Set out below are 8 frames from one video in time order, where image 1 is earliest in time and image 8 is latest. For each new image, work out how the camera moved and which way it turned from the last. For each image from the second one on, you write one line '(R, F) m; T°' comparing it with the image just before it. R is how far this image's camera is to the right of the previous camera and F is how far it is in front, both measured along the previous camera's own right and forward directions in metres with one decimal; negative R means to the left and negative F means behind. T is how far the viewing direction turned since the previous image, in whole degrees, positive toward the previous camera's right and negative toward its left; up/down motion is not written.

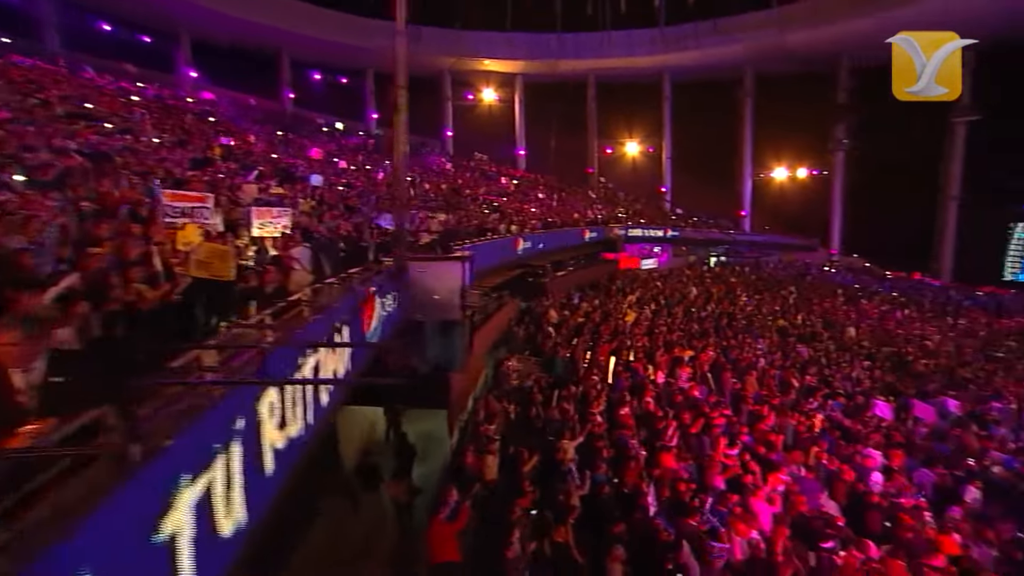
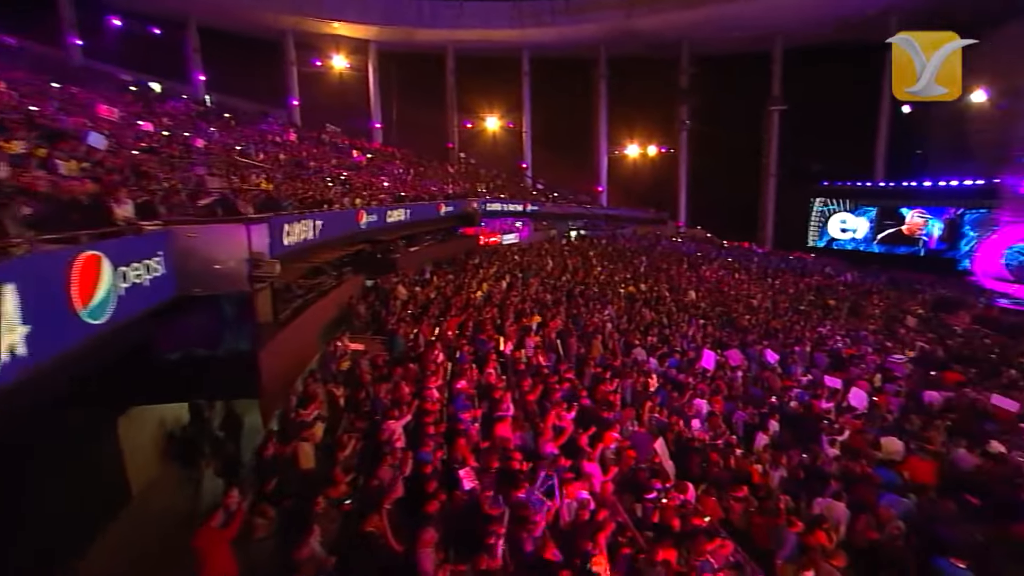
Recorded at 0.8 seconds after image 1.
(+0.6, +0.3) m; +13°
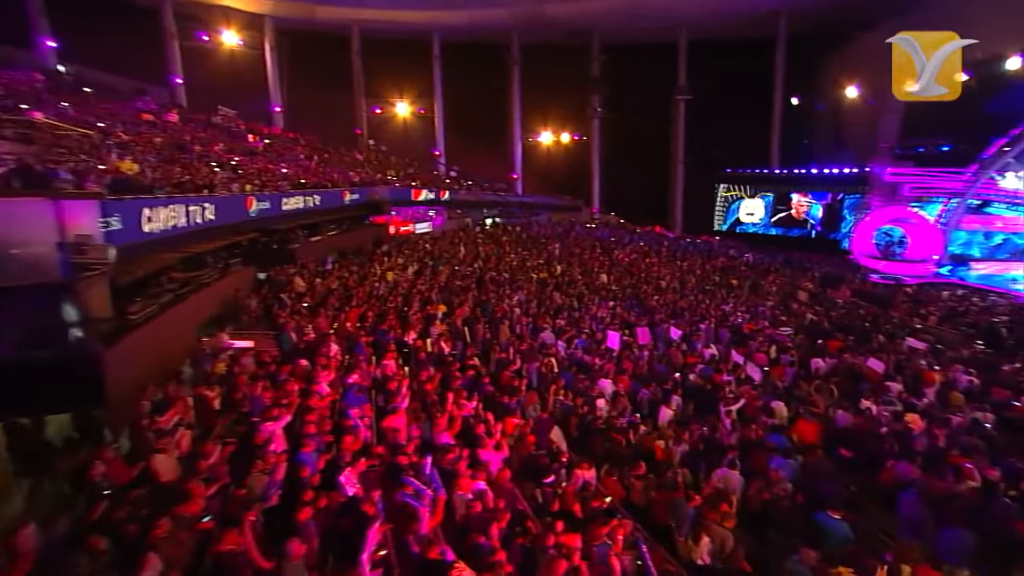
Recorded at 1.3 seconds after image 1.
(+0.3, +0.3) m; +8°
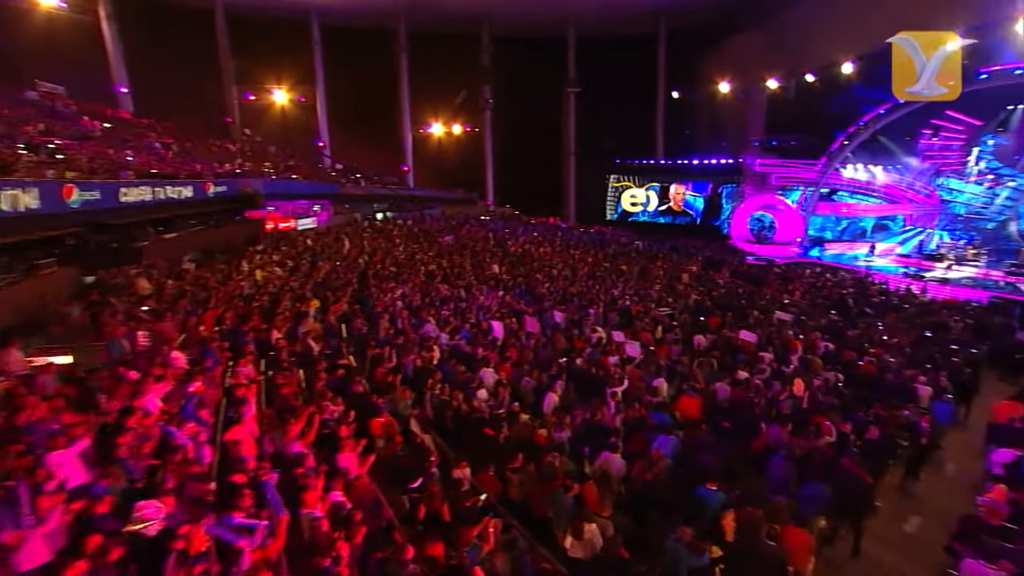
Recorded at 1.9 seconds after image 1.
(+0.4, +0.4) m; +10°
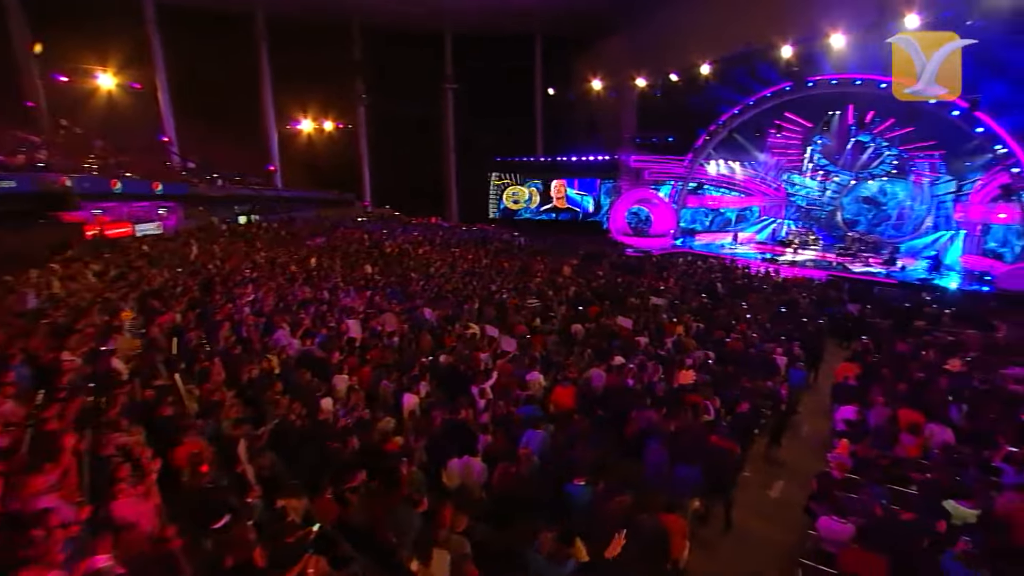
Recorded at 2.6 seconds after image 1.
(+0.5, +0.6) m; +11°
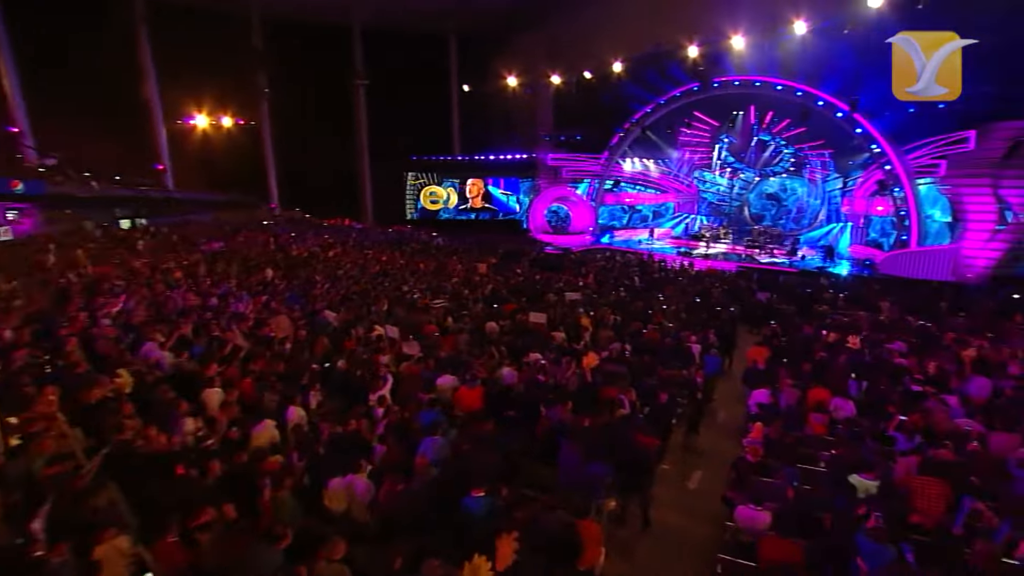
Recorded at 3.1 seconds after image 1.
(+0.3, +0.5) m; +8°
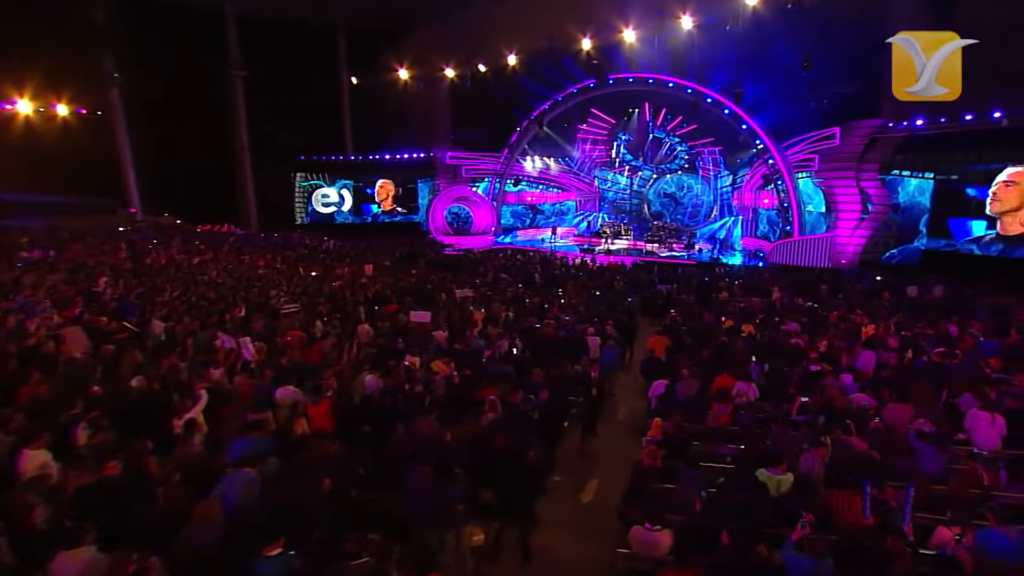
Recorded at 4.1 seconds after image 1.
(+0.6, +1.0) m; +9°
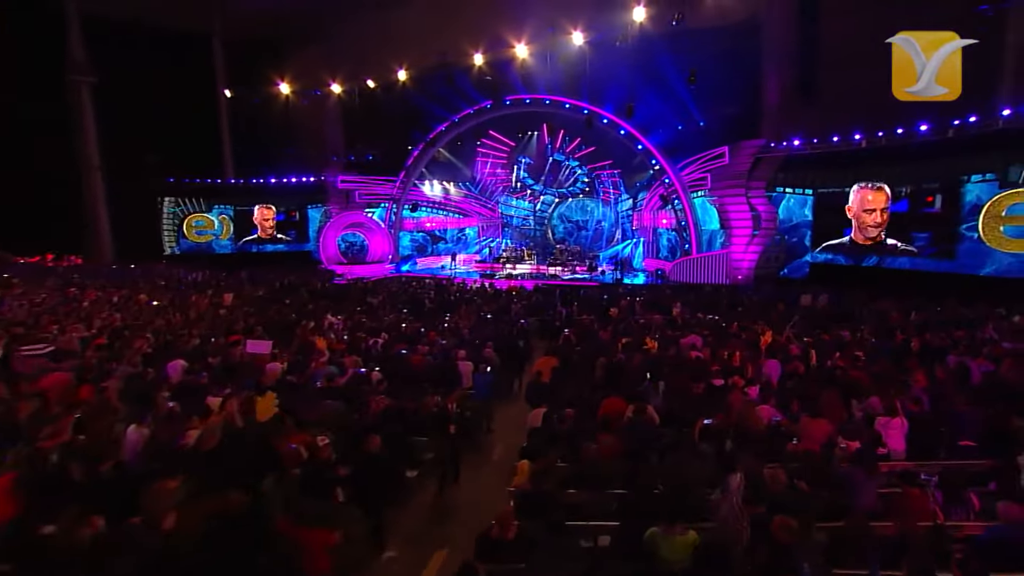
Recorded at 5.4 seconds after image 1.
(+0.7, +1.3) m; +9°
